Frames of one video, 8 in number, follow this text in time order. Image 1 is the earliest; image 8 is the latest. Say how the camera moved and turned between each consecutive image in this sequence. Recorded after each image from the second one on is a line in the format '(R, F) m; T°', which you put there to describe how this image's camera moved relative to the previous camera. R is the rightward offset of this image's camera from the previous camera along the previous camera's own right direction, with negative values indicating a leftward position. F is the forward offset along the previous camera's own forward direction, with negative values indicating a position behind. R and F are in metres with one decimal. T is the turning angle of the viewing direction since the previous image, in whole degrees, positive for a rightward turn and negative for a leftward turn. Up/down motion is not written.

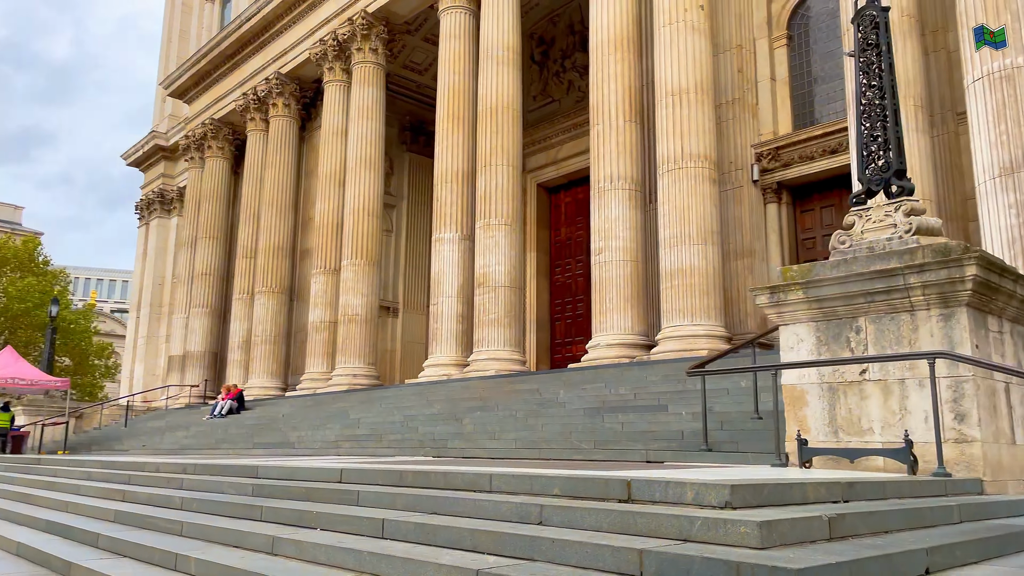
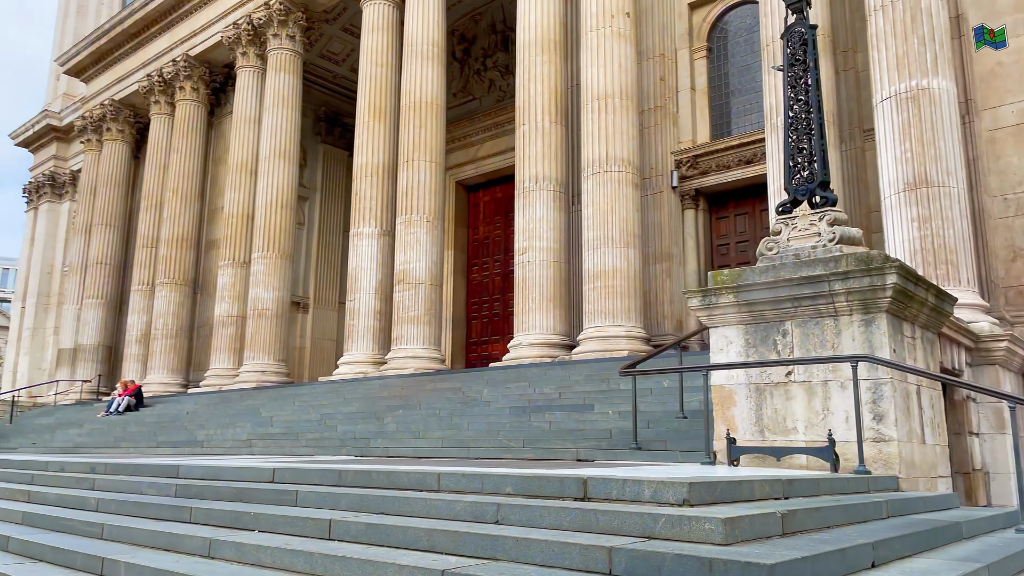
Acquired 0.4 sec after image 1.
(-0.3, +0.1) m; +7°
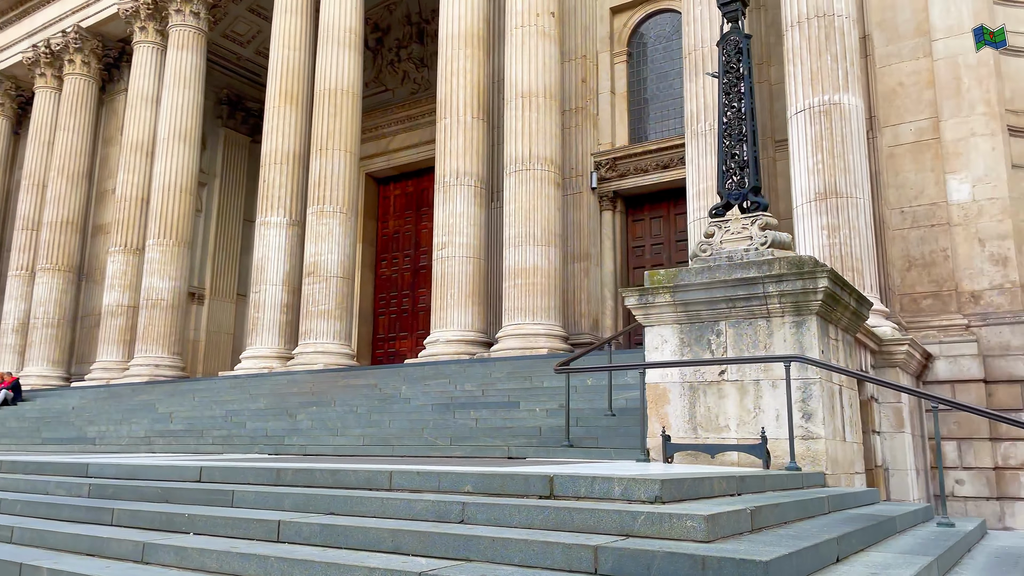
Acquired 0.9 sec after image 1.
(-0.4, +0.2) m; +7°
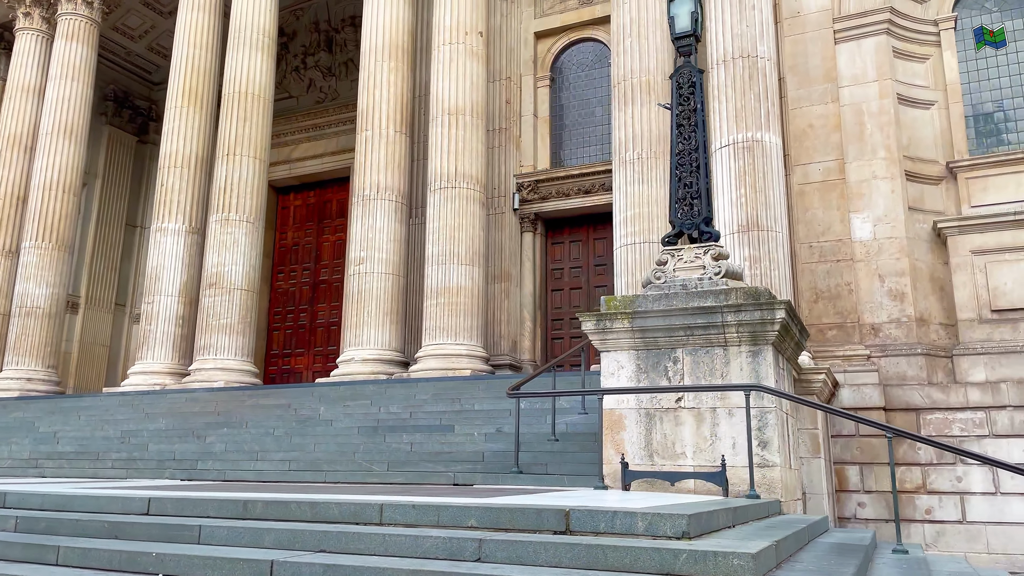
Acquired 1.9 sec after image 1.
(-0.7, +0.2) m; +8°
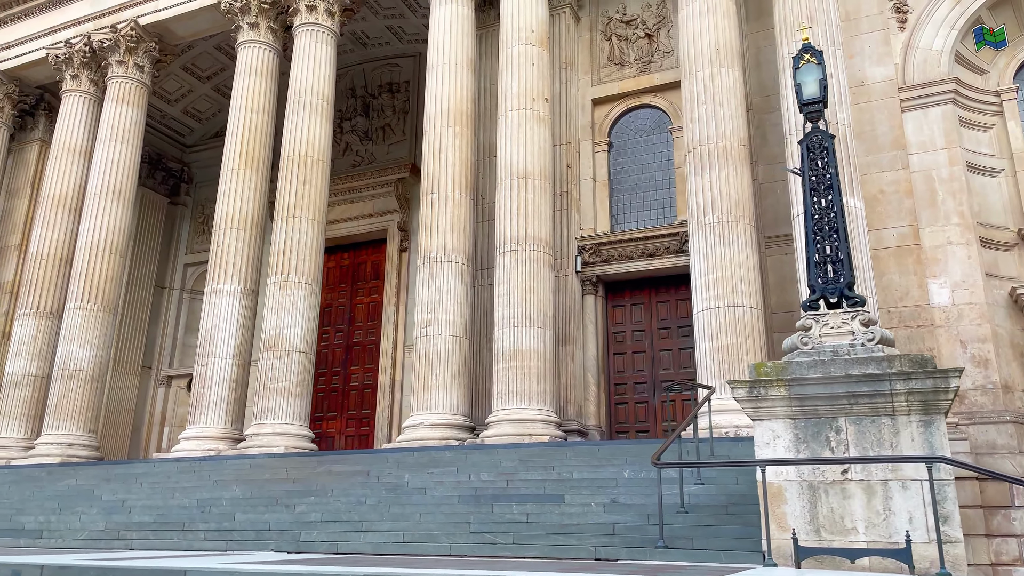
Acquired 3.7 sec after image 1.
(-1.5, +0.2) m; +1°
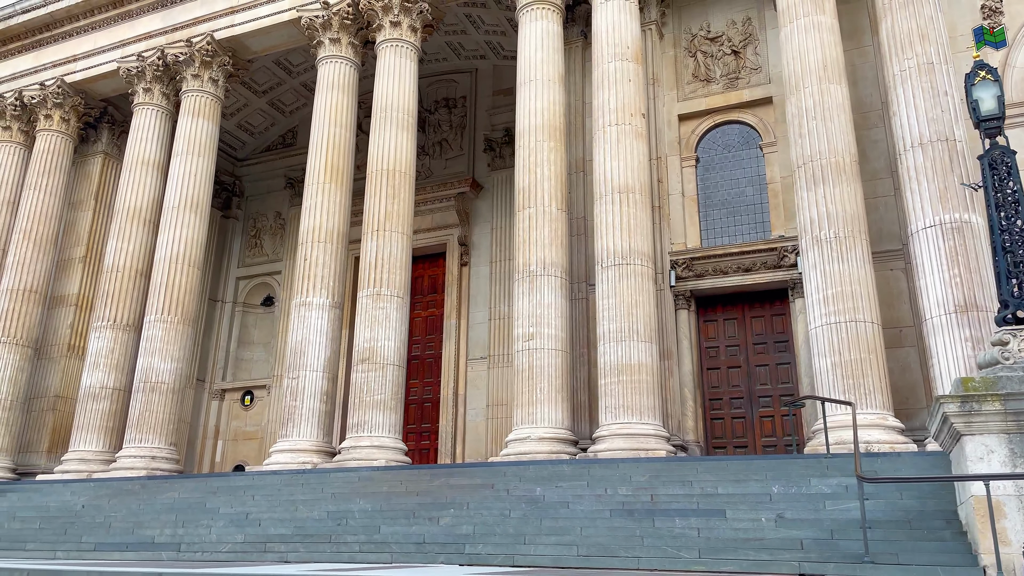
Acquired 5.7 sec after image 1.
(-2.0, 0.0) m; 0°
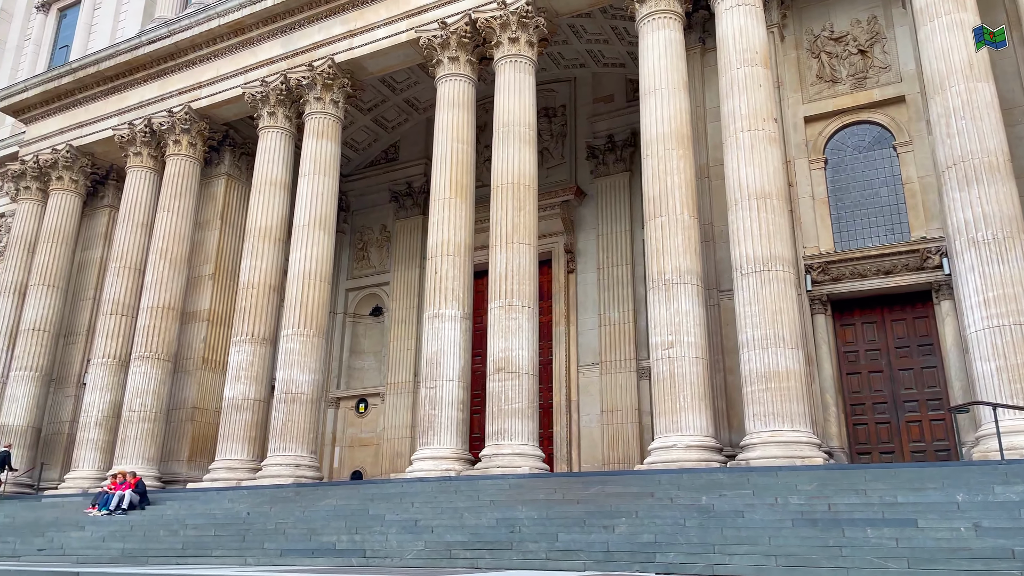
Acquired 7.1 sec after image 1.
(-1.4, -0.4) m; -5°
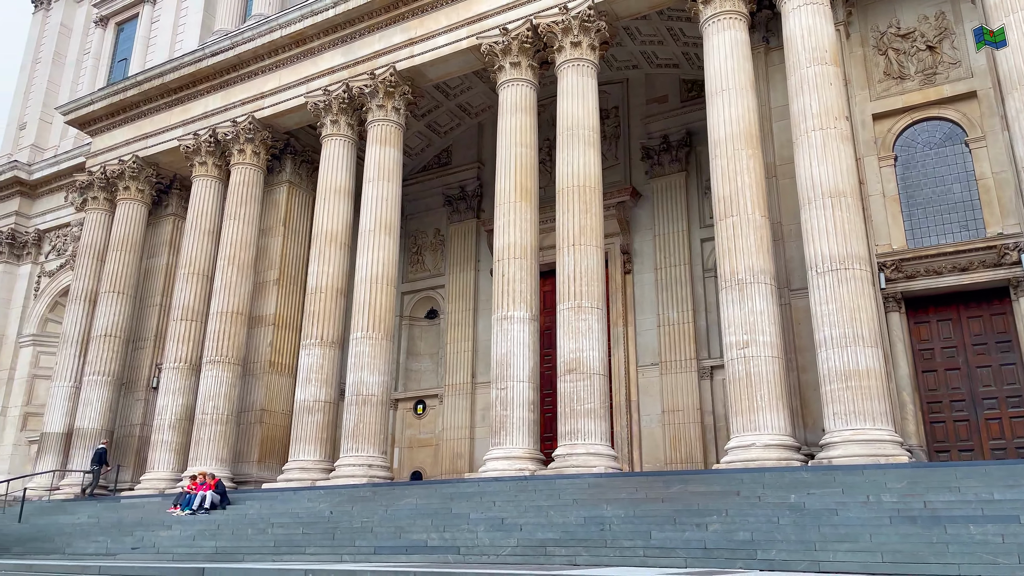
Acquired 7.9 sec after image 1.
(-0.8, -0.3) m; -2°
